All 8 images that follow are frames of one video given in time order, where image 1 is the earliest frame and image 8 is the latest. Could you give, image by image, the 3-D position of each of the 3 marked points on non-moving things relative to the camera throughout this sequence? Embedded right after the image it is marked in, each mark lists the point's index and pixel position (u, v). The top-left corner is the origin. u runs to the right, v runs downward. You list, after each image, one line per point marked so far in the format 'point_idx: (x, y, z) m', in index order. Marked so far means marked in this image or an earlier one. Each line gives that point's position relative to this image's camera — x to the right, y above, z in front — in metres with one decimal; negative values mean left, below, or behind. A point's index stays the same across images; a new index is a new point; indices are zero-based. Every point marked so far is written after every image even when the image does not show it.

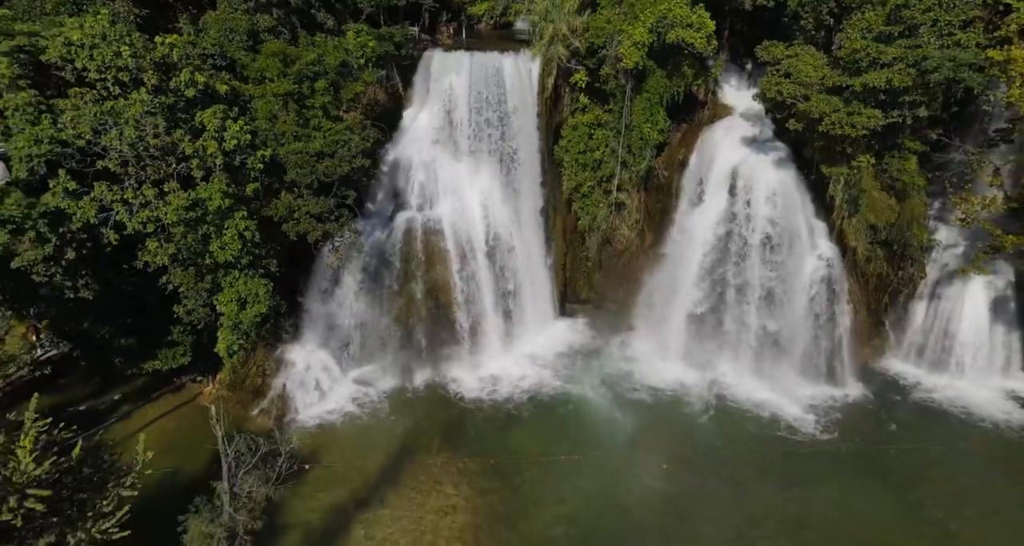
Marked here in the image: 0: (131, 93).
0: (-8.2, +3.9, +12.5) m
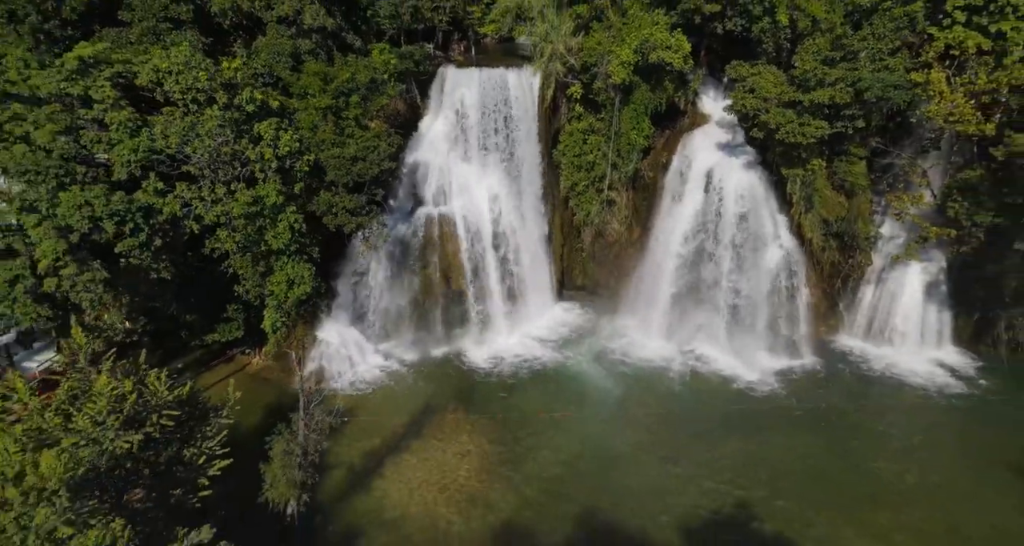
0: (-8.1, +4.3, +15.3) m
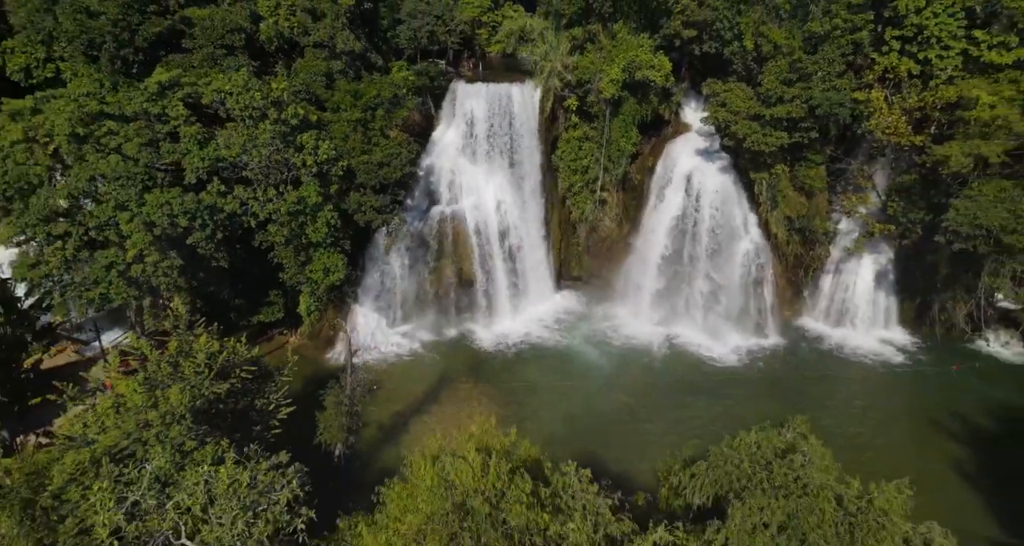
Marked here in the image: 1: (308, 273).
0: (-7.9, +4.6, +18.2) m
1: (-6.9, 0.0, +19.7) m
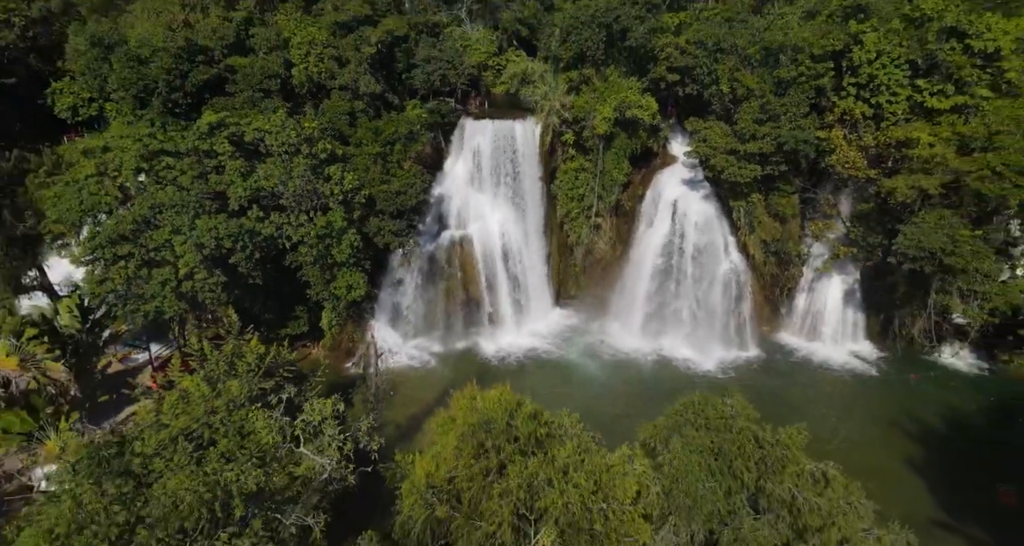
0: (-7.8, +4.1, +20.7) m
1: (-6.8, -0.6, +22.0) m
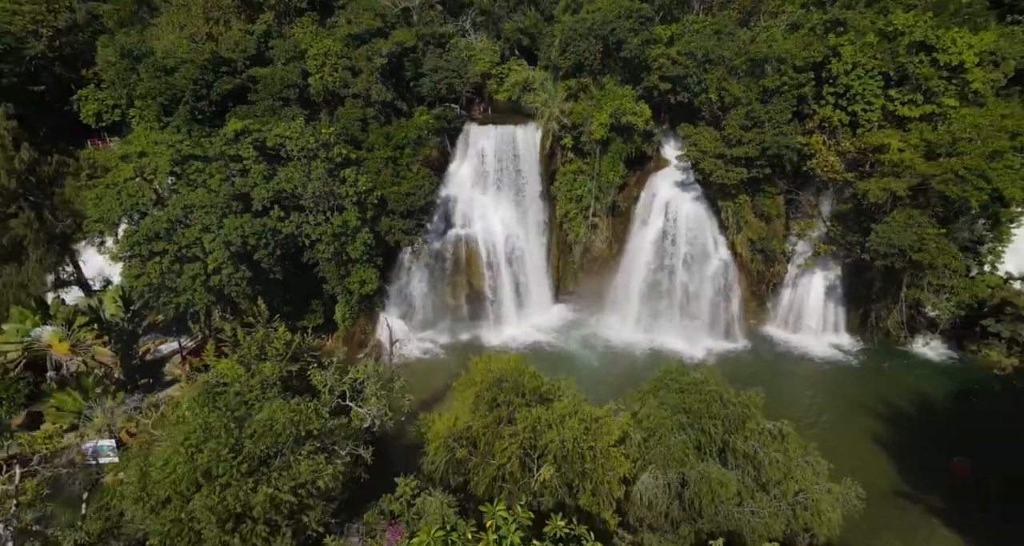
0: (-7.7, +4.2, +22.3) m
1: (-6.7, -0.5, +23.6) m
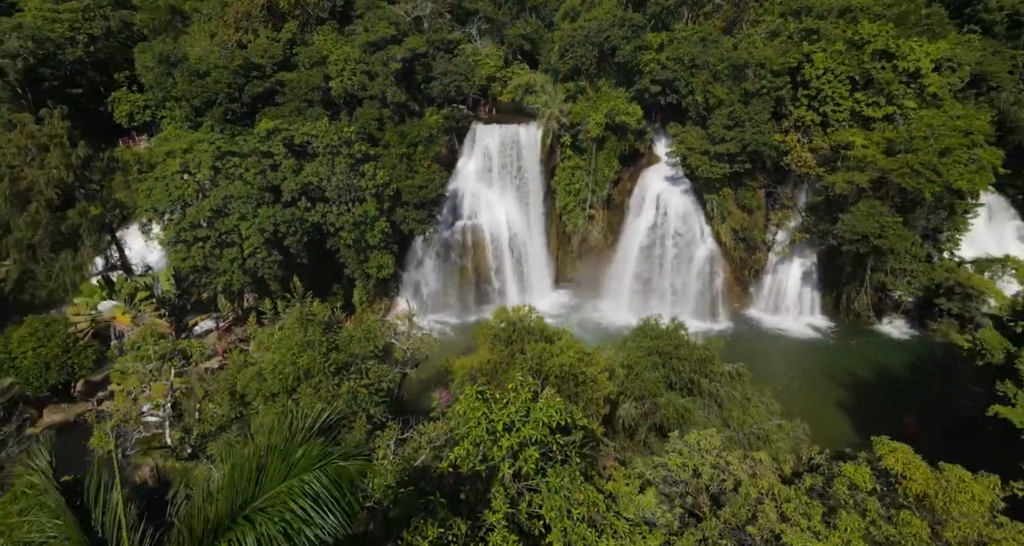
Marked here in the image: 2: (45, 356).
0: (-7.5, +4.9, +24.7) m
1: (-6.5, +0.2, +26.0) m
2: (-14.7, -2.6, +18.4) m
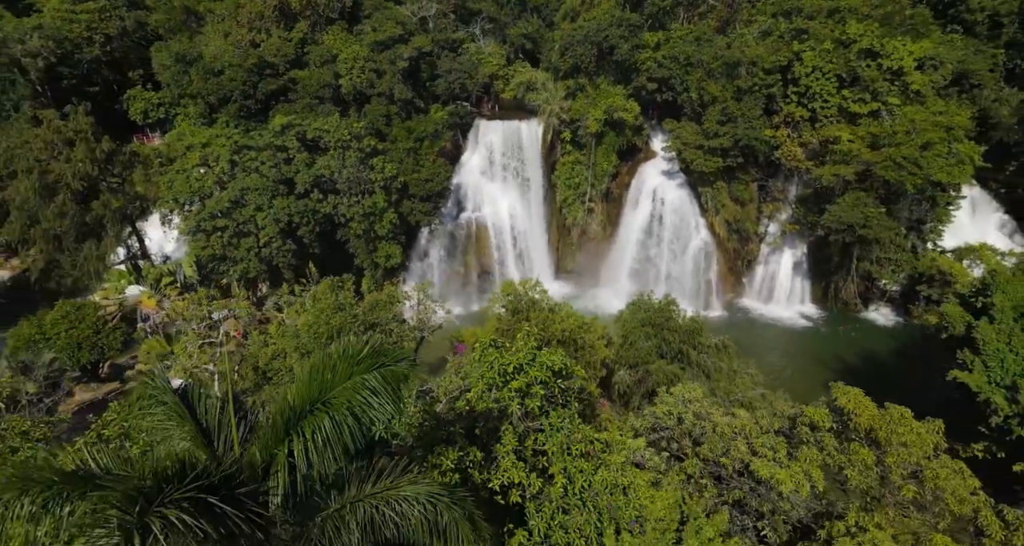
0: (-7.4, +5.4, +25.8) m
1: (-6.4, +0.7, +27.2) m
2: (-14.6, -2.1, +19.6) m
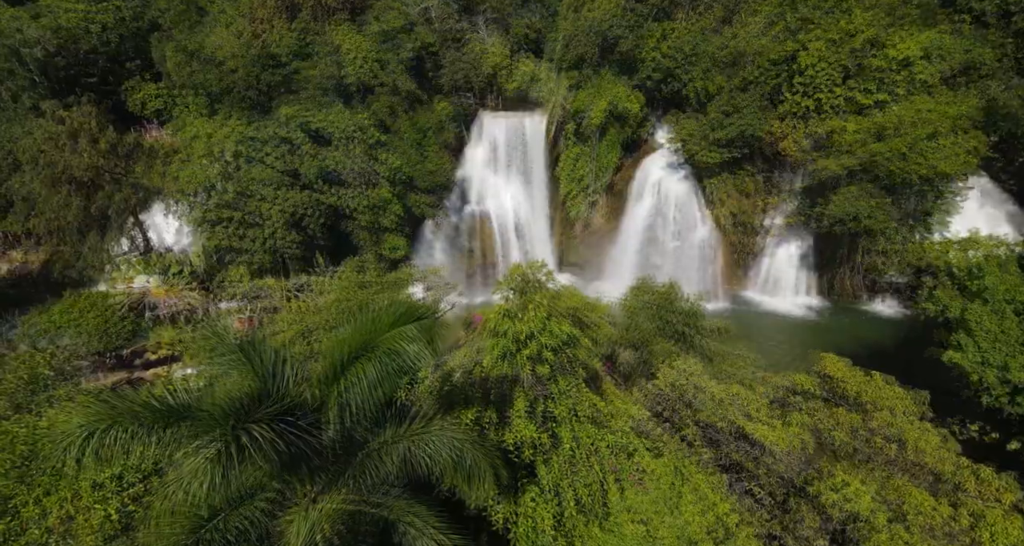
0: (-7.2, +5.7, +25.7) m
1: (-6.2, +1.0, +27.1) m
2: (-14.4, -1.8, +19.5) m
